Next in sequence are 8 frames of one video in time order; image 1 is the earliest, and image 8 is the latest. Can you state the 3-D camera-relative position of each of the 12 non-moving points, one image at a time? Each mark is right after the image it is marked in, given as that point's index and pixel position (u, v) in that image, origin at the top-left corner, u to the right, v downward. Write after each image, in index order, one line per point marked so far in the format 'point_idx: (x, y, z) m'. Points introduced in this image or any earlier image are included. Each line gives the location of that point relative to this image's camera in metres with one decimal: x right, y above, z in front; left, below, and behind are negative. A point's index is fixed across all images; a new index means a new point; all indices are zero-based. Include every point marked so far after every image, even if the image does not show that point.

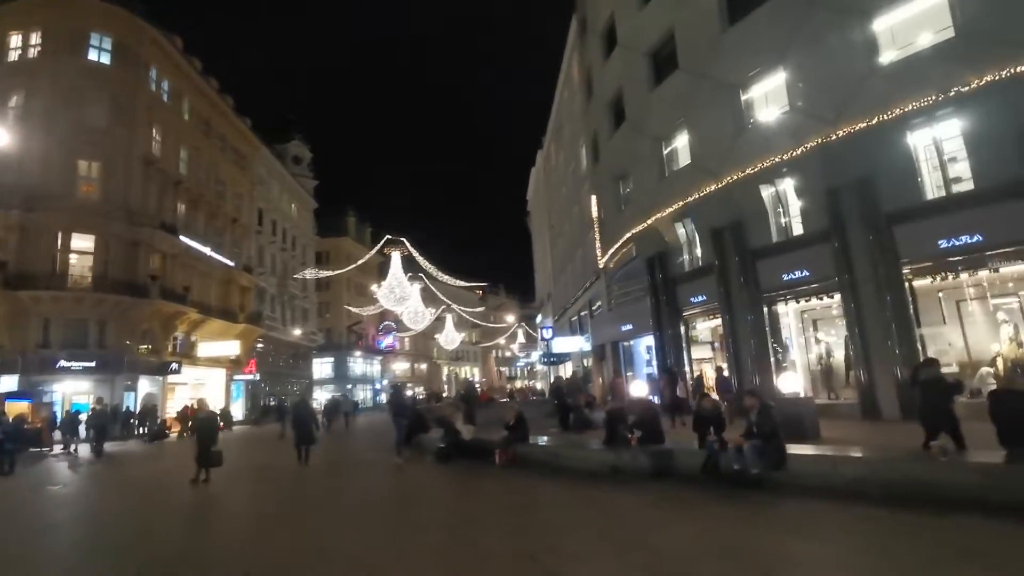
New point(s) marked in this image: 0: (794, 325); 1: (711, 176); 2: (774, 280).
0: (+8.1, -1.1, +15.8) m
1: (+6.2, +3.4, +17.0) m
2: (+7.4, +0.2, +15.4) m
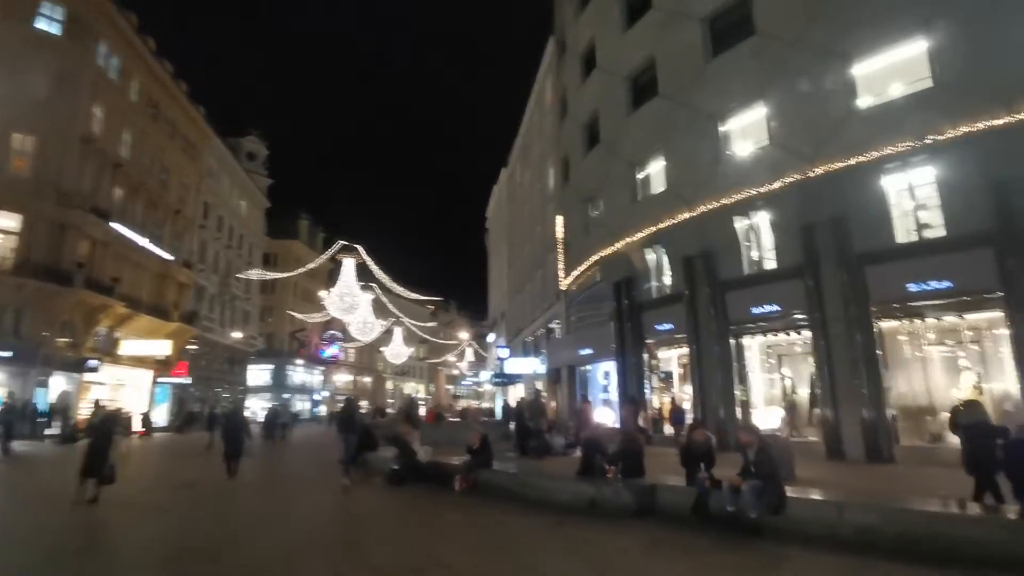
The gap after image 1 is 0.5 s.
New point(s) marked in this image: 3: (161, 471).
0: (+7.1, -2.1, +15.7) m
1: (+5.3, +2.6, +16.9) m
2: (+6.4, -0.7, +15.3) m
3: (-10.7, -5.7, +16.6) m
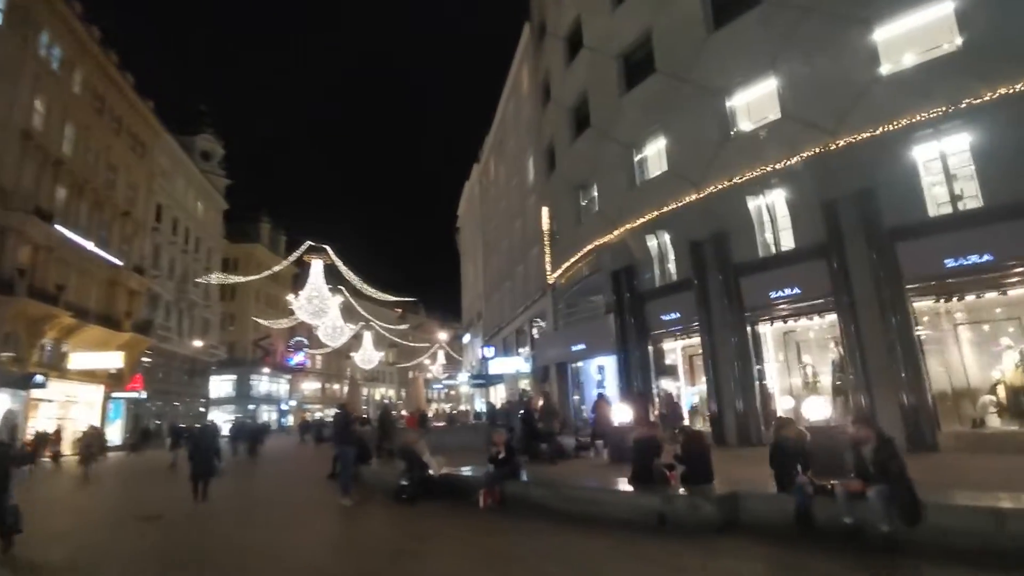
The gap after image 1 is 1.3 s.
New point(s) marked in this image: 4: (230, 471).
0: (+7.1, -1.6, +14.8) m
1: (+5.2, +3.0, +15.9) m
2: (+6.5, -0.3, +14.4) m
3: (-10.6, -5.7, +14.6) m
4: (-10.1, -6.5, +19.5) m
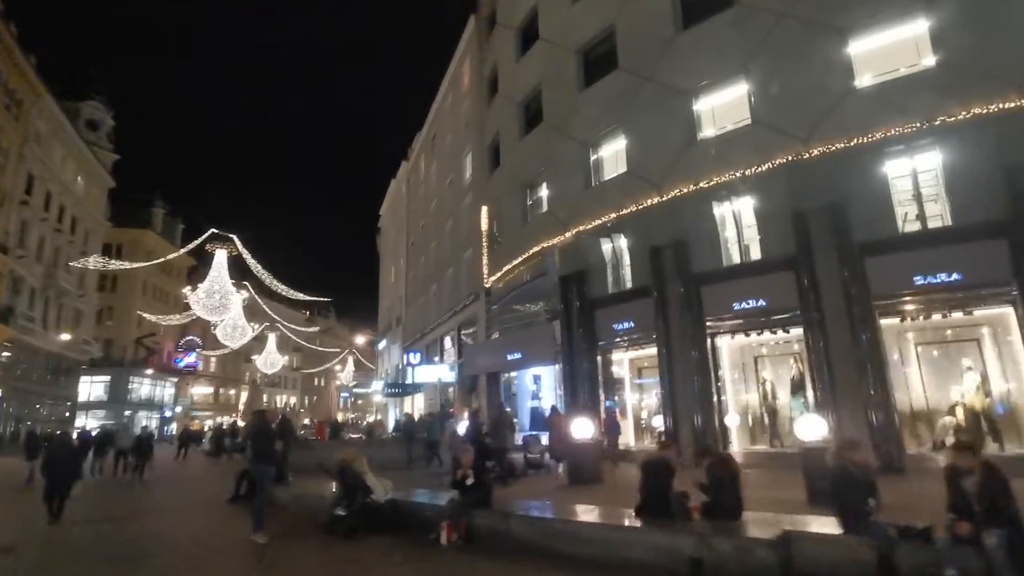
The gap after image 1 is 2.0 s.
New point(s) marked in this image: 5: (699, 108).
0: (+5.7, -1.9, +14.2) m
1: (+3.9, +2.7, +15.2) m
2: (+5.3, -0.5, +13.8) m
3: (-11.9, -5.0, +11.2) m
4: (-12.2, -5.9, +16.1) m
5: (+5.1, +4.9, +15.0) m
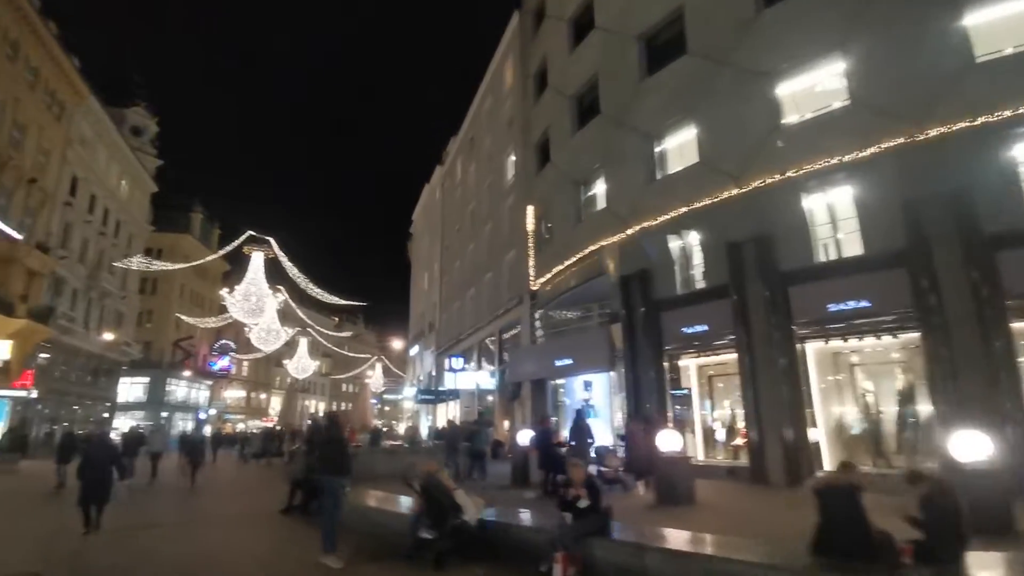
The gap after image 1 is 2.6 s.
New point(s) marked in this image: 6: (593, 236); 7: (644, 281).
0: (+7.3, -1.9, +12.8) m
1: (+5.5, +2.7, +13.9) m
2: (+6.8, -0.5, +12.4) m
3: (-10.5, -4.8, +10.6) m
4: (-10.6, -5.8, +15.4) m
5: (+6.8, +4.9, +13.7) m
6: (+2.7, +1.8, +18.5) m
7: (+3.9, +0.3, +16.3) m
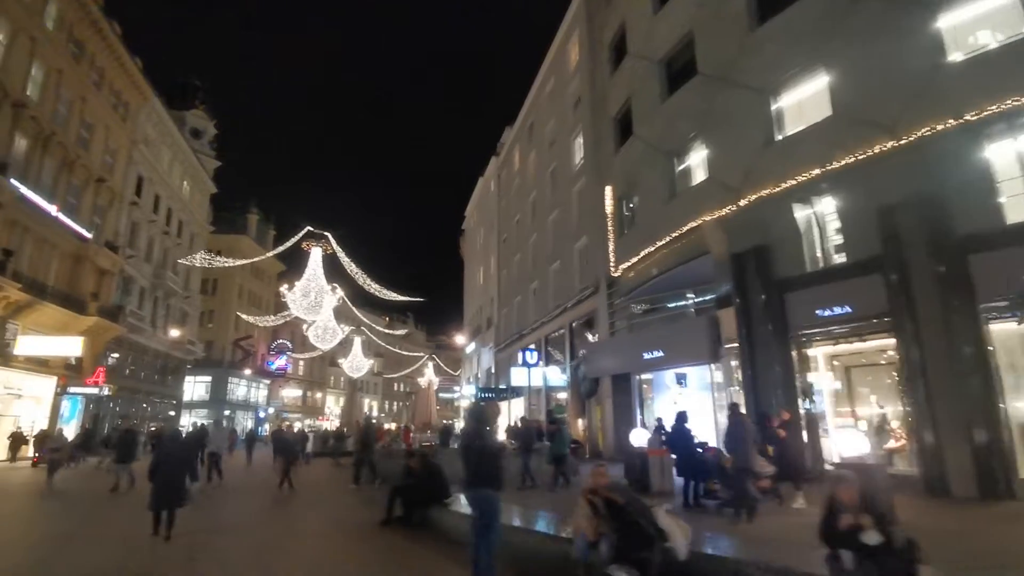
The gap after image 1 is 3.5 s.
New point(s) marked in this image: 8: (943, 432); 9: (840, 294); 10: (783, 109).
0: (+9.6, -1.3, +10.5) m
1: (+7.8, +3.3, +11.7) m
2: (+9.0, +0.1, +10.1) m
3: (-8.3, -4.5, +9.6) m
4: (-8.0, -5.5, +14.4) m
5: (+9.0, +5.5, +11.4) m
6: (+5.4, +2.3, +16.4) m
7: (+6.4, +0.8, +14.2) m
8: (+8.1, -2.7, +10.4) m
9: (+7.4, -0.1, +12.5) m
10: (+7.1, +4.7, +14.2) m
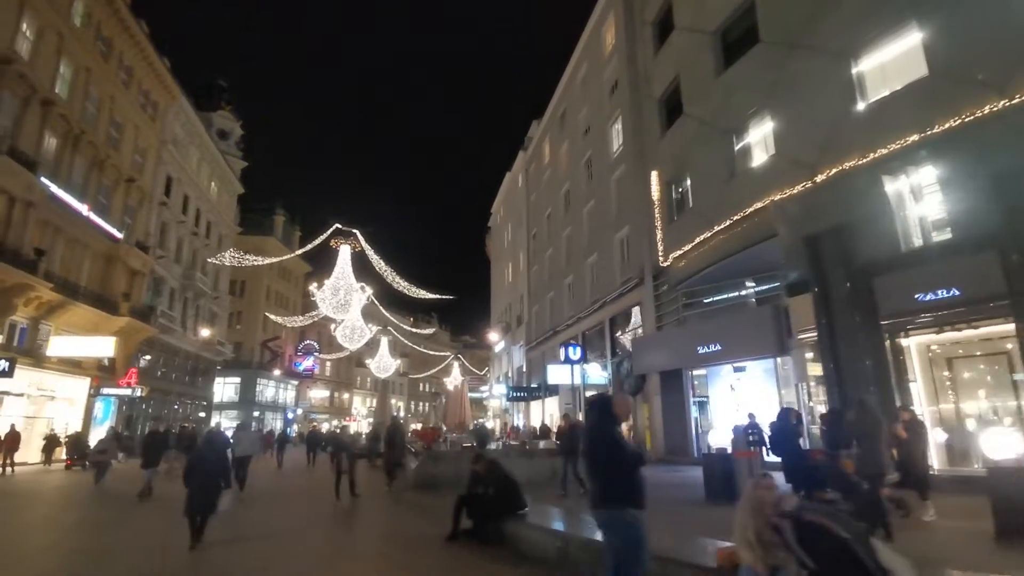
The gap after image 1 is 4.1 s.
0: (+10.7, -0.9, +9.0) m
1: (+9.0, +3.7, +10.3) m
2: (+10.2, +0.5, +8.6) m
3: (-7.1, -4.3, +8.8) m
4: (-6.6, -5.3, +13.6) m
5: (+10.1, +5.9, +9.9) m
6: (+6.7, +2.7, +15.1) m
7: (+7.7, +1.2, +12.8) m
8: (+9.3, -2.3, +8.9) m
9: (+8.6, +0.3, +11.1) m
10: (+8.3, +5.0, +12.8) m
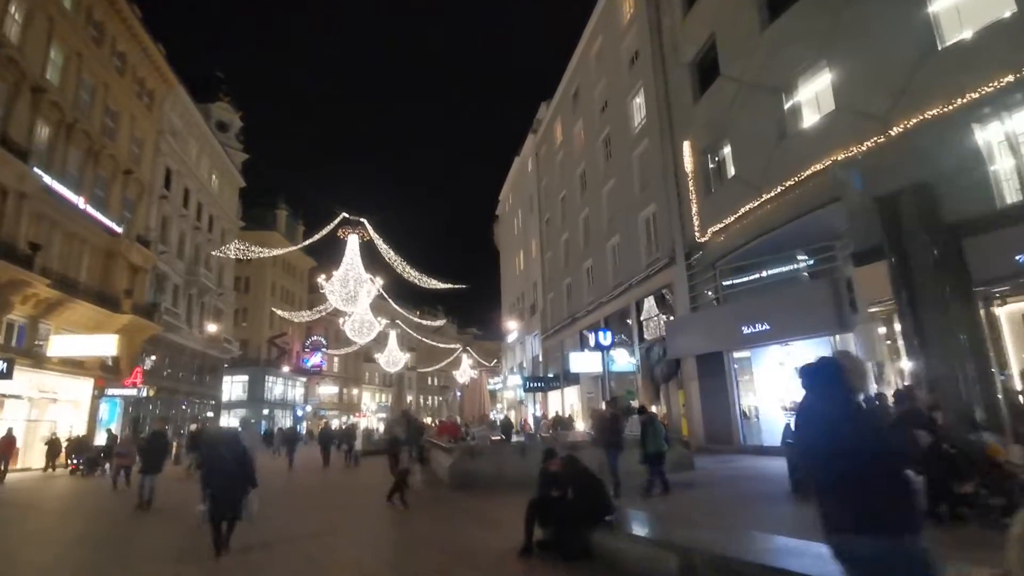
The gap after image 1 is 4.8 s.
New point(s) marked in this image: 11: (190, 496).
0: (+11.6, -0.2, +7.6) m
1: (+9.7, +4.4, +8.8) m
2: (+11.0, +1.2, +7.2) m
3: (-6.1, -4.0, +7.5) m
4: (-5.6, -4.9, +12.4) m
5: (+10.8, +6.7, +8.5) m
6: (+7.5, +3.4, +13.7) m
7: (+8.5, +1.9, +11.5) m
8: (+10.2, -1.6, +7.6) m
9: (+9.5, +1.0, +9.7) m
10: (+9.0, +5.8, +11.4) m
11: (-9.0, -5.7, +15.3) m
